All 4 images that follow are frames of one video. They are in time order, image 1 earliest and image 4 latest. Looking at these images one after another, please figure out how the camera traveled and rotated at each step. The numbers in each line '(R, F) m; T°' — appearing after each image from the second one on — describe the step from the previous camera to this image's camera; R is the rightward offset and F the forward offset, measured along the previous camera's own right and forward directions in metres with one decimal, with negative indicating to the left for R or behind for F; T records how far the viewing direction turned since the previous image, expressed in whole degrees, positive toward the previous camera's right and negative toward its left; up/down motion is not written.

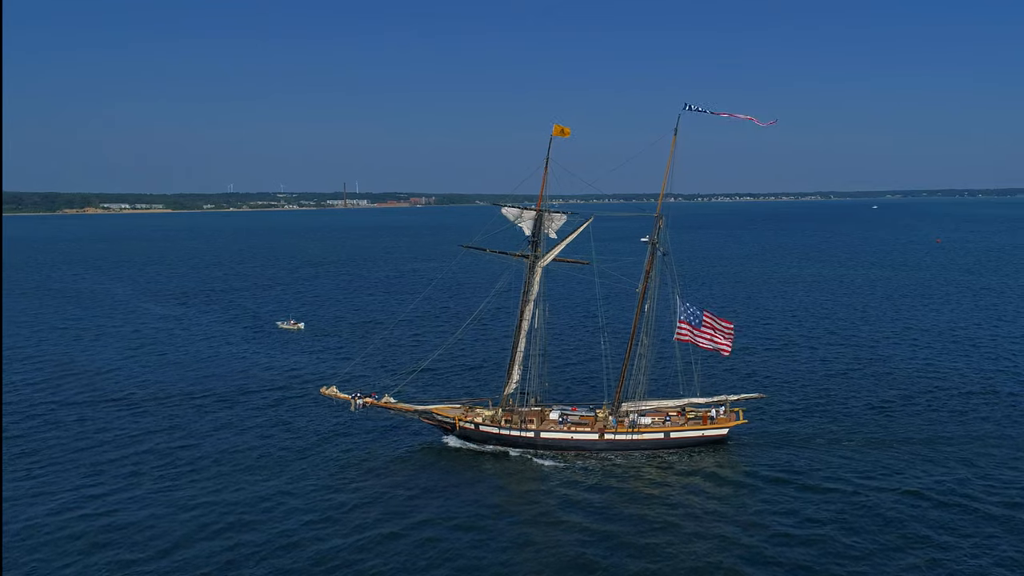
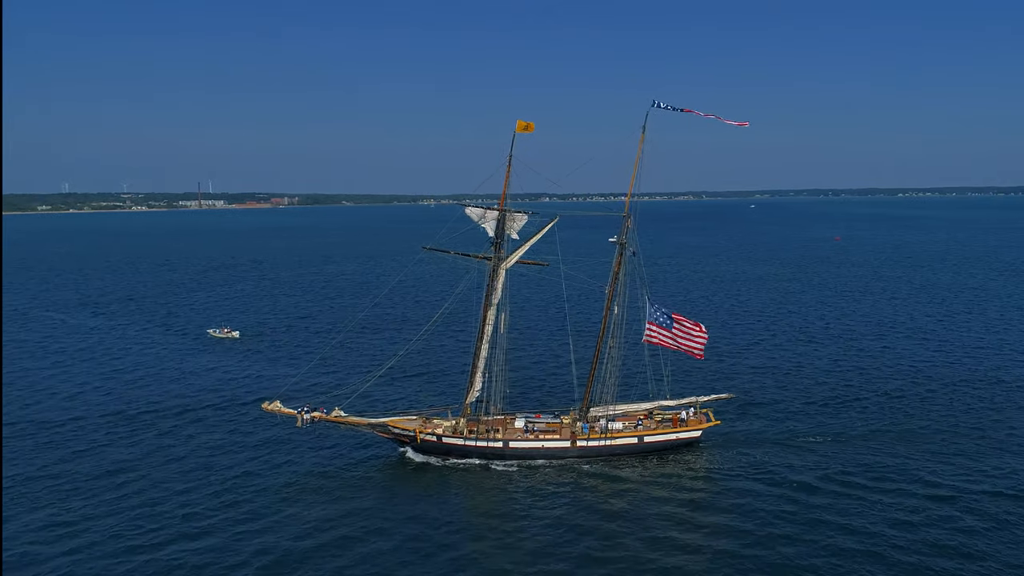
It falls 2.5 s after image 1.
(+1.1, +1.9) m; +2°
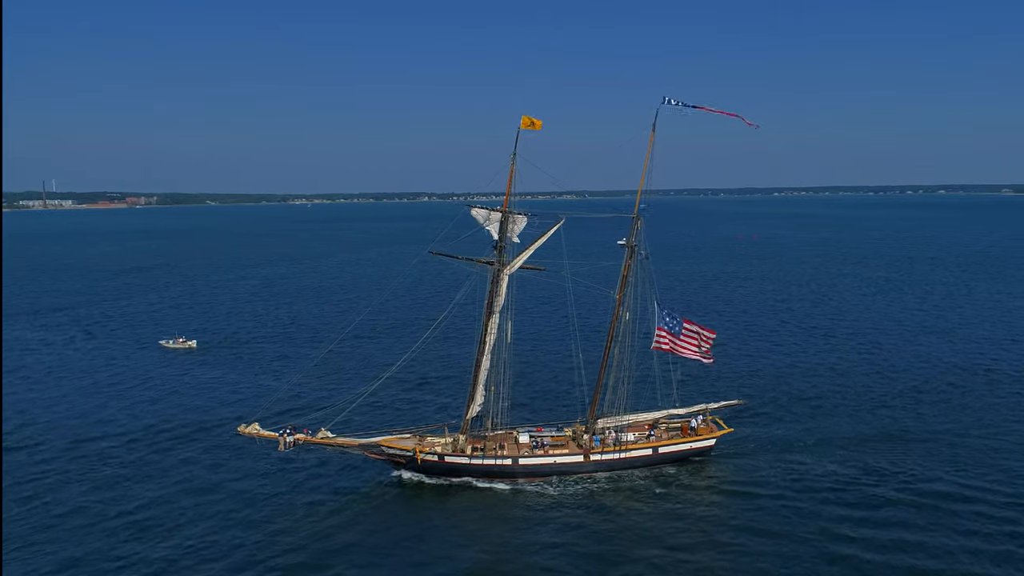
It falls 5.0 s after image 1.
(-0.2, +2.9) m; 0°
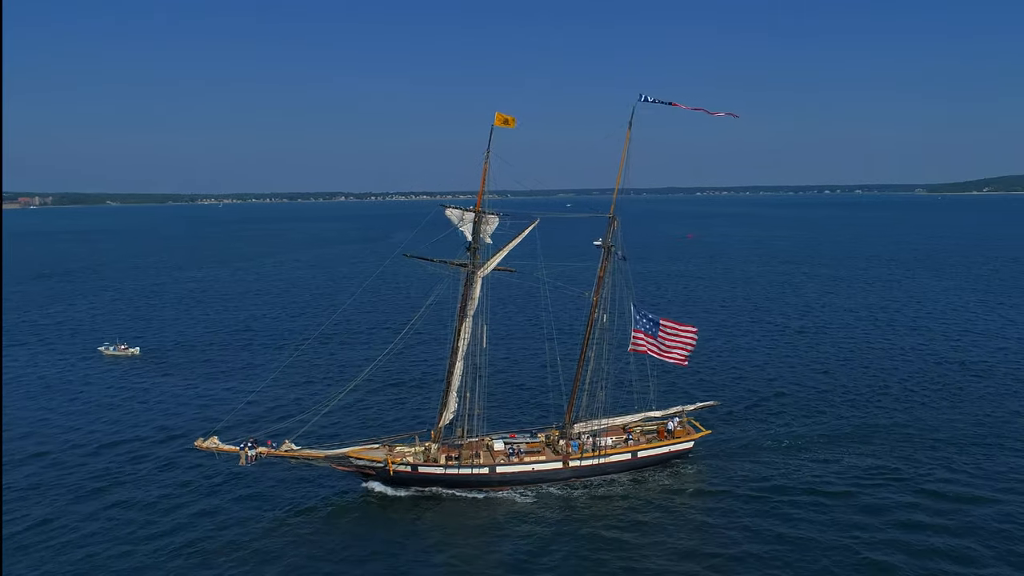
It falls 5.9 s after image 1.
(+0.5, +1.1) m; +1°
